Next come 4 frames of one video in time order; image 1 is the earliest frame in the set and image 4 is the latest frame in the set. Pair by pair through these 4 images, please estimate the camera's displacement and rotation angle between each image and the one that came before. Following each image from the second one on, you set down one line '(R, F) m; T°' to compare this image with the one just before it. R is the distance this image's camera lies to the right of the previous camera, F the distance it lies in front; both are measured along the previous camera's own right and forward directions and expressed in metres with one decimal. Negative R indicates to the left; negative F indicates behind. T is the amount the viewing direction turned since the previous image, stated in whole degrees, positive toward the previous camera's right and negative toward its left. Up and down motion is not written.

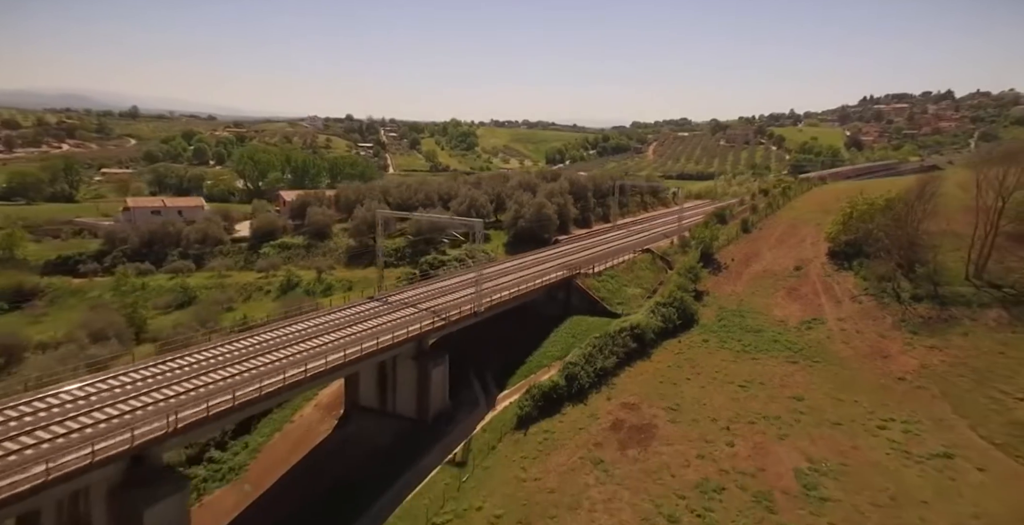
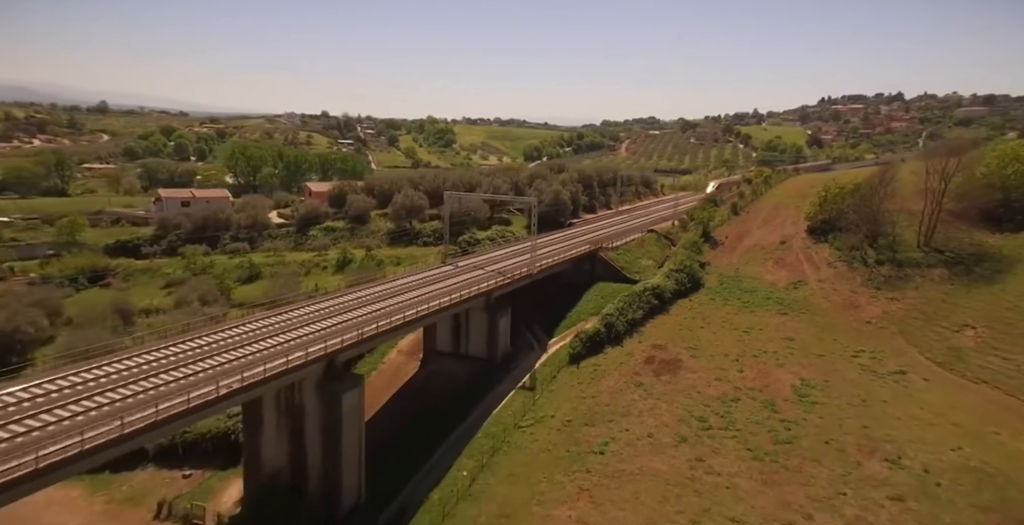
(-5.8, -9.5) m; +3°
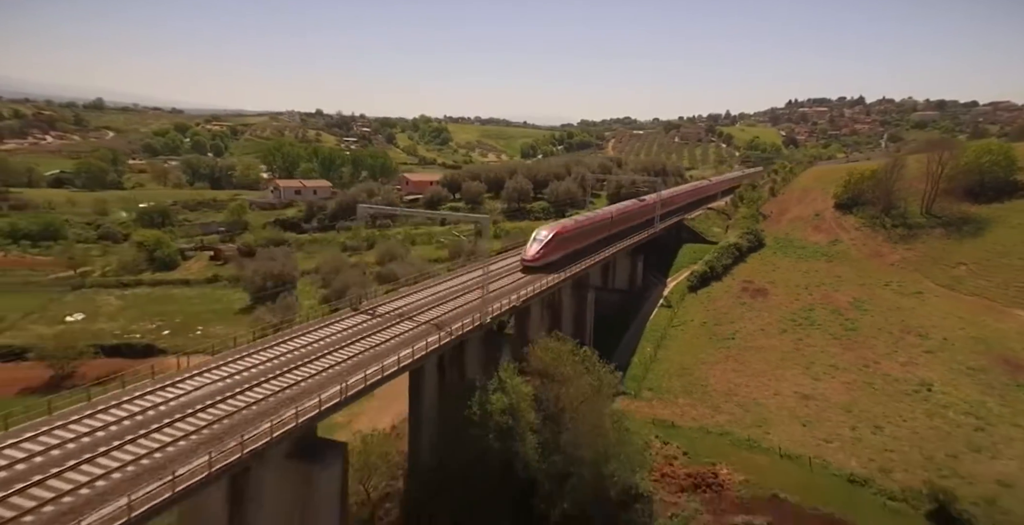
(-15.8, -20.1) m; +2°
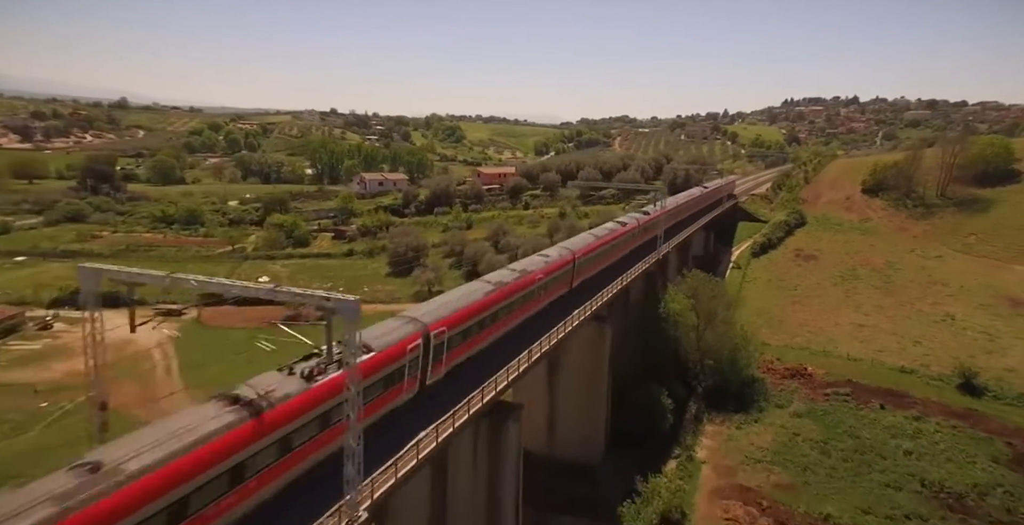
(-11.8, -16.3) m; 0°
